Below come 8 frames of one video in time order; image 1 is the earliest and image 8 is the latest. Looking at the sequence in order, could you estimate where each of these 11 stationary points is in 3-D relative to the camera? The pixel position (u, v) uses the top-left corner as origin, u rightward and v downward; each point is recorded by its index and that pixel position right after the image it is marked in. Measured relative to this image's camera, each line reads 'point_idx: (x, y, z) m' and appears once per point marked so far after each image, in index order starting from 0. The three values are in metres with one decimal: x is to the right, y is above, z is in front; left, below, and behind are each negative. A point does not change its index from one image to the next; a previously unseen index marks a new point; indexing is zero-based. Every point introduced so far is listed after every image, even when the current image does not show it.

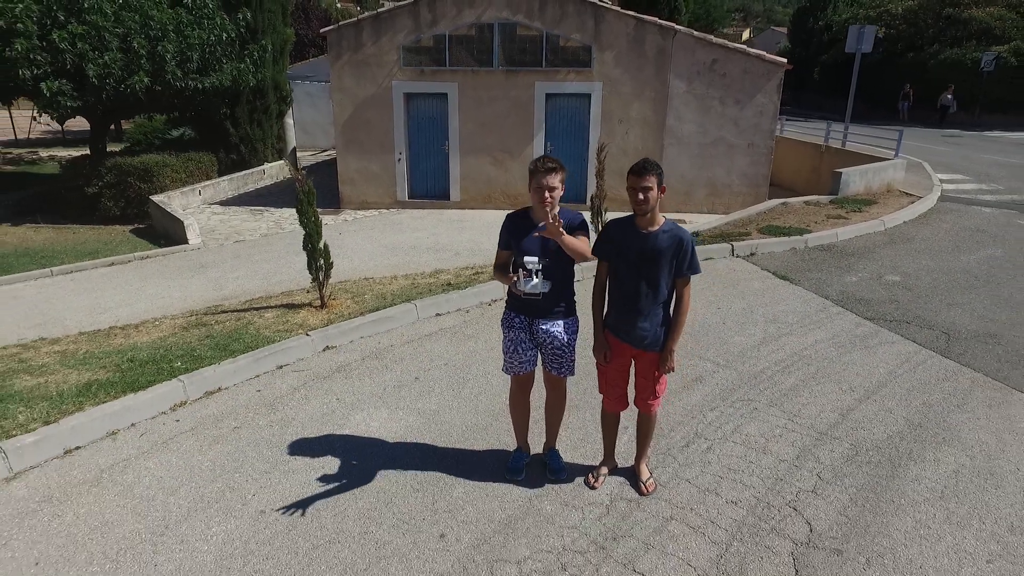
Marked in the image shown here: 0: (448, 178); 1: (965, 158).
0: (-1.2, +2.1, +11.4) m
1: (+10.6, +3.1, +14.2) m
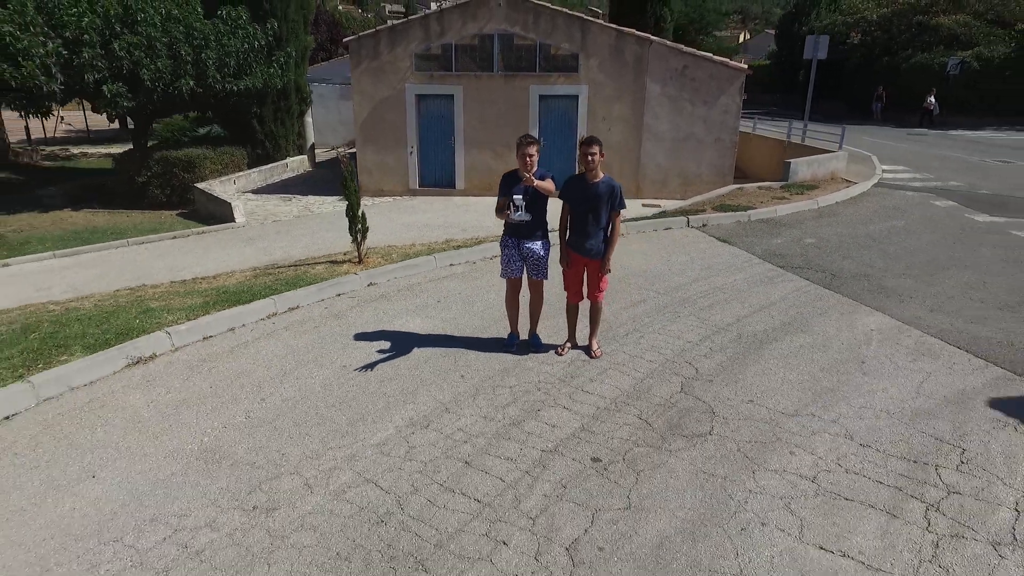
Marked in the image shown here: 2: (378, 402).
0: (-1.2, +2.6, +13.0) m
1: (+10.5, +3.5, +15.8) m
2: (-0.9, -0.8, +4.1) m
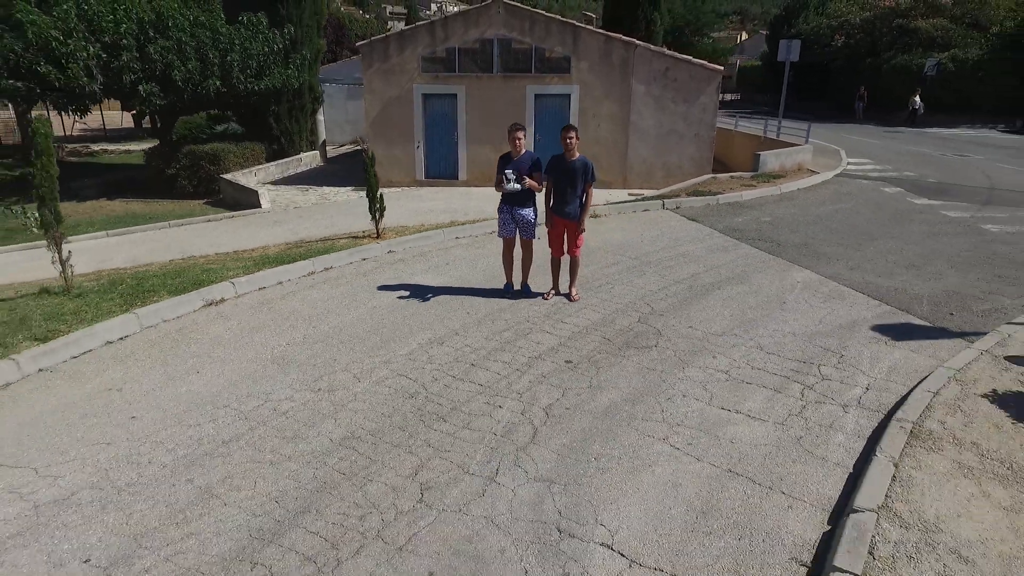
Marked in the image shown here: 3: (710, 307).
0: (-1.3, +3.0, +14.2) m
1: (+10.5, +3.9, +17.0) m
2: (-0.9, -0.4, +5.3) m
3: (+1.8, -0.2, +5.6) m
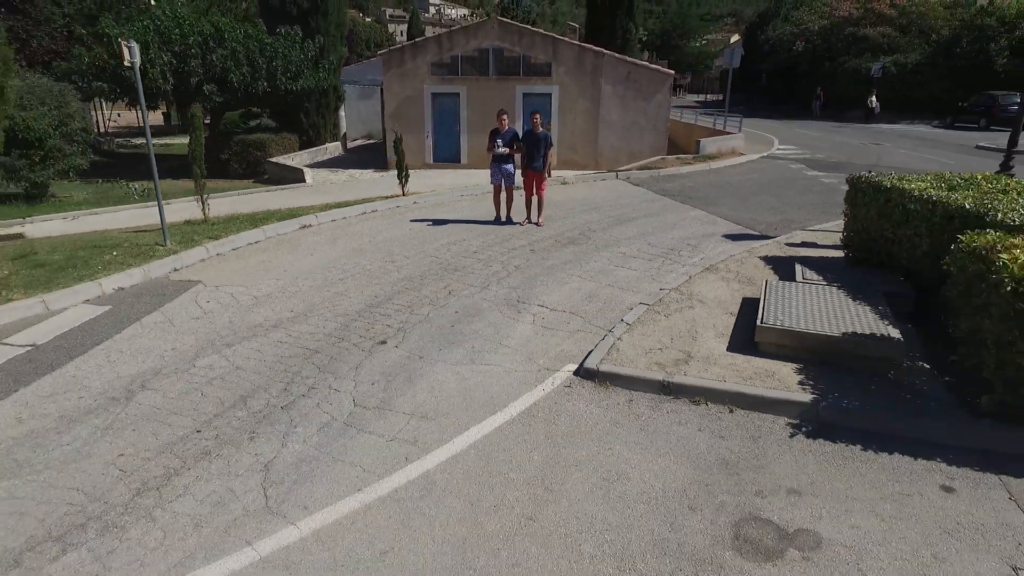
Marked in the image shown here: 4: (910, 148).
0: (-1.5, +4.0, +17.4) m
1: (+10.3, +5.0, +20.2) m
2: (-1.1, +0.7, +8.5) m
3: (+1.6, +0.9, +8.8) m
4: (+11.5, +4.1, +17.5) m
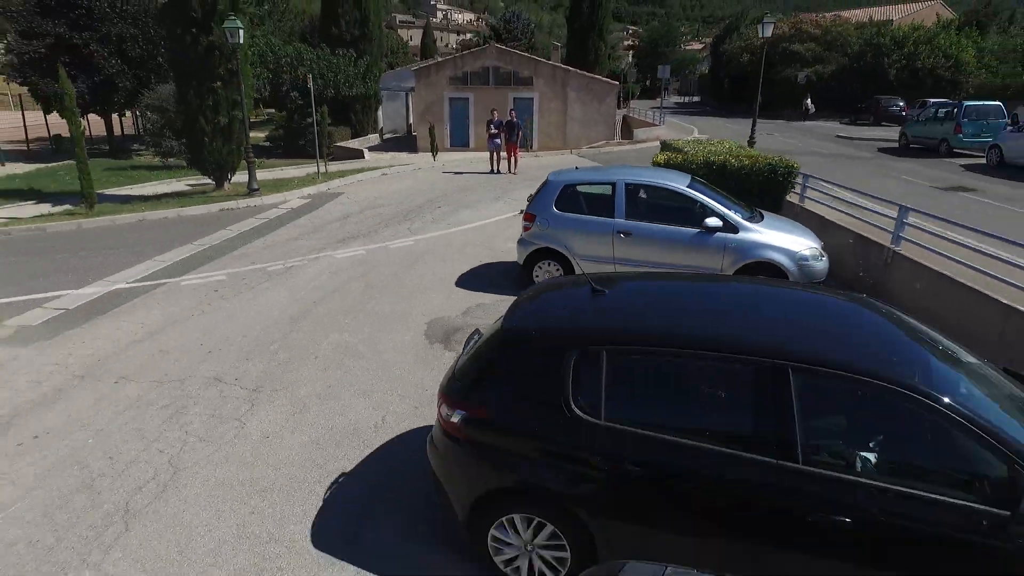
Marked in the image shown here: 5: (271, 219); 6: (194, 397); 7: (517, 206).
0: (-1.8, +6.1, +24.5) m
1: (+10.1, +7.0, +27.2) m
2: (-1.5, +2.8, +15.6) m
3: (+1.3, +3.0, +15.9) m
4: (+11.3, +6.1, +24.6) m
5: (-4.6, +1.3, +11.6) m
6: (-2.7, -1.0, +5.1) m
7: (+0.1, +1.7, +12.4) m
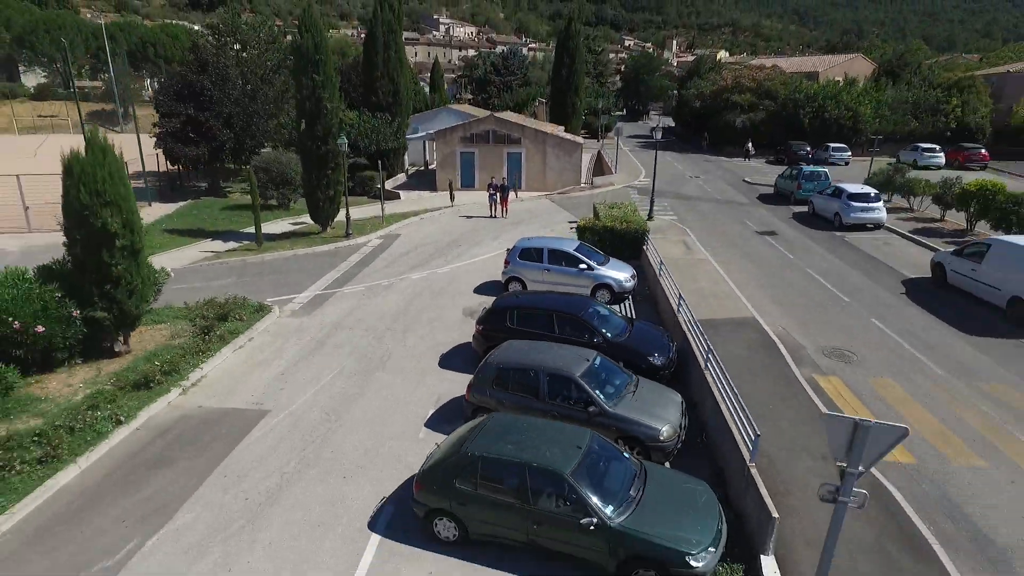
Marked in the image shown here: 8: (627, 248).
0: (-2.1, +5.9, +33.5) m
1: (+9.7, +6.8, +36.2) m
2: (-1.8, +2.6, +24.6) m
3: (+1.0, +2.8, +24.9) m
4: (+10.9, +6.0, +33.6) m
5: (-4.9, +1.1, +20.6) m
6: (-3.0, -1.2, +14.1) m
7: (-0.2, +1.5, +21.4) m
8: (+3.5, +1.2, +18.7) m
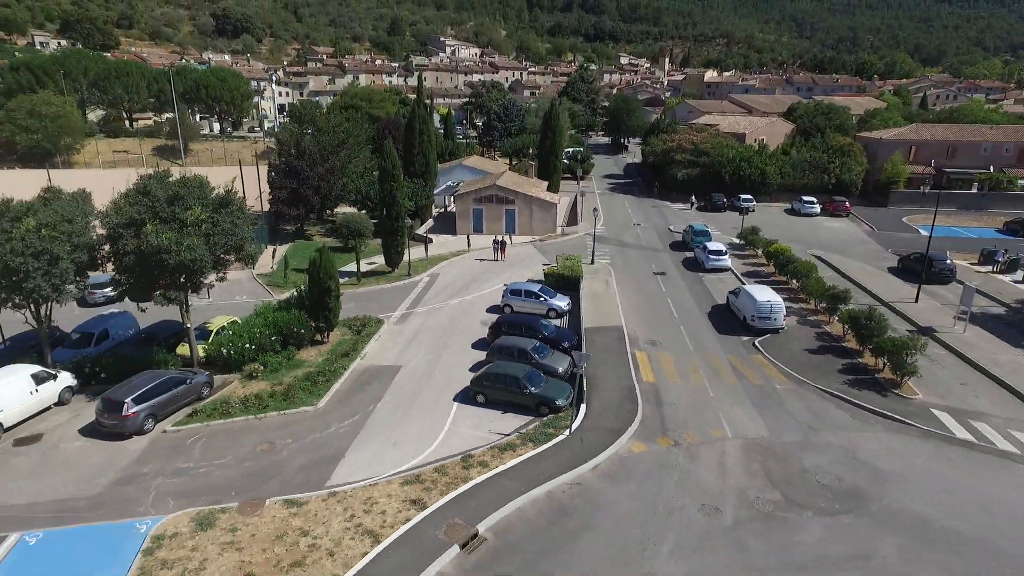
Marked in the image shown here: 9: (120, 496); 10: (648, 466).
0: (-2.3, +4.8, +48.3) m
1: (+9.5, +5.7, +51.0) m
2: (-2.1, +1.5, +39.4) m
3: (+0.7, +1.7, +39.7) m
4: (+10.7, +4.8, +48.3) m
5: (-5.2, 0.0, +35.4) m
6: (-3.3, -2.3, +28.9) m
7: (-0.5, +0.4, +36.2) m
8: (+3.2, +0.1, +33.5) m
9: (-11.3, -6.0, +17.6) m
10: (+4.1, -5.4, +18.4) m
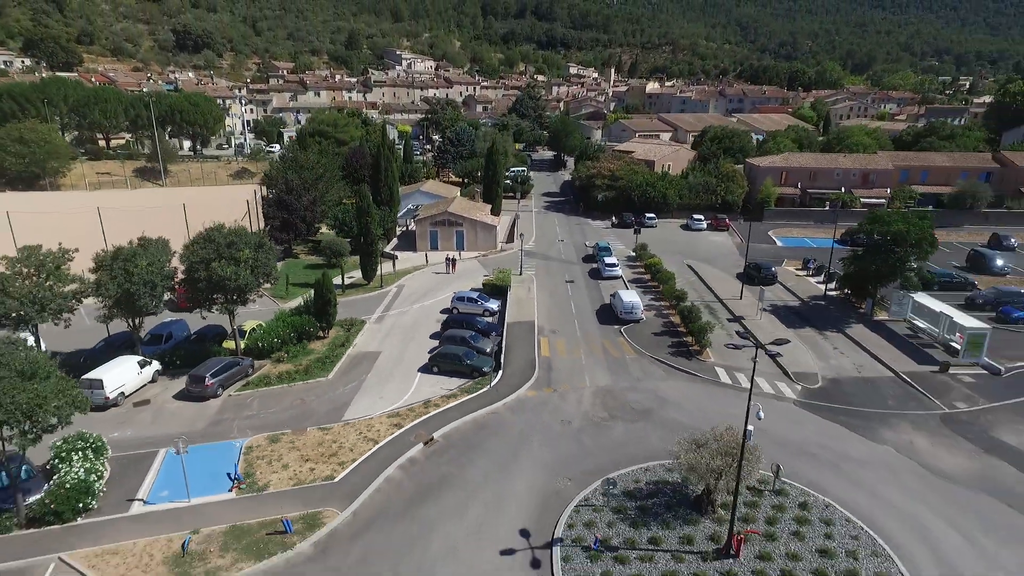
0: (-7.3, +4.2, +60.3) m
1: (+4.3, +5.4, +63.7) m
2: (-6.4, +0.9, +51.4) m
3: (-3.7, +1.2, +51.8) m
4: (+5.7, +4.5, +61.1) m
5: (-9.3, -0.6, +47.2) m
6: (-7.0, -2.9, +40.8) m
7: (-4.7, -0.2, +48.3) m
8: (-0.8, -0.4, +45.8) m
9: (-14.1, -6.7, +29.0) m
10: (+1.2, -5.8, +30.8) m
